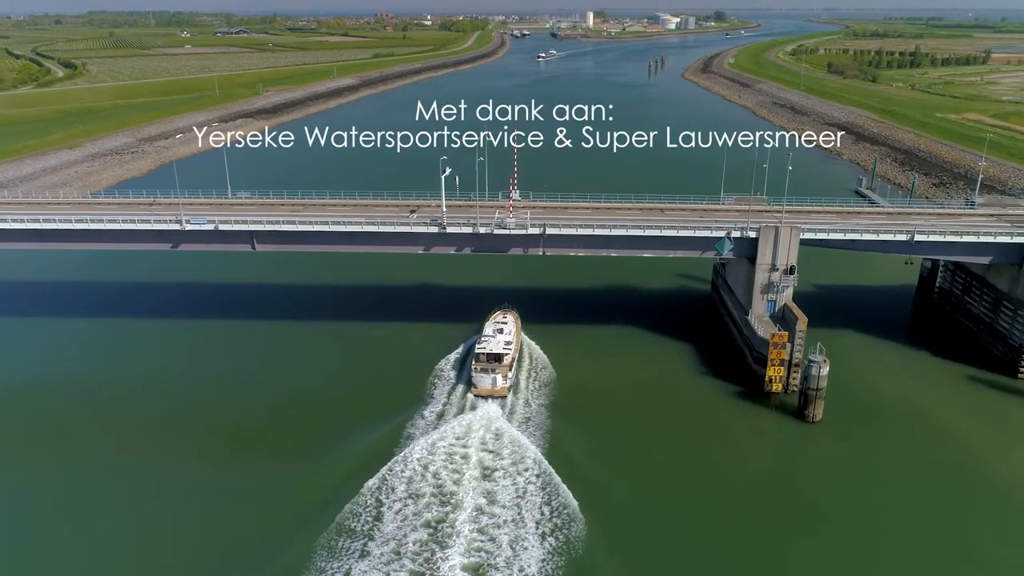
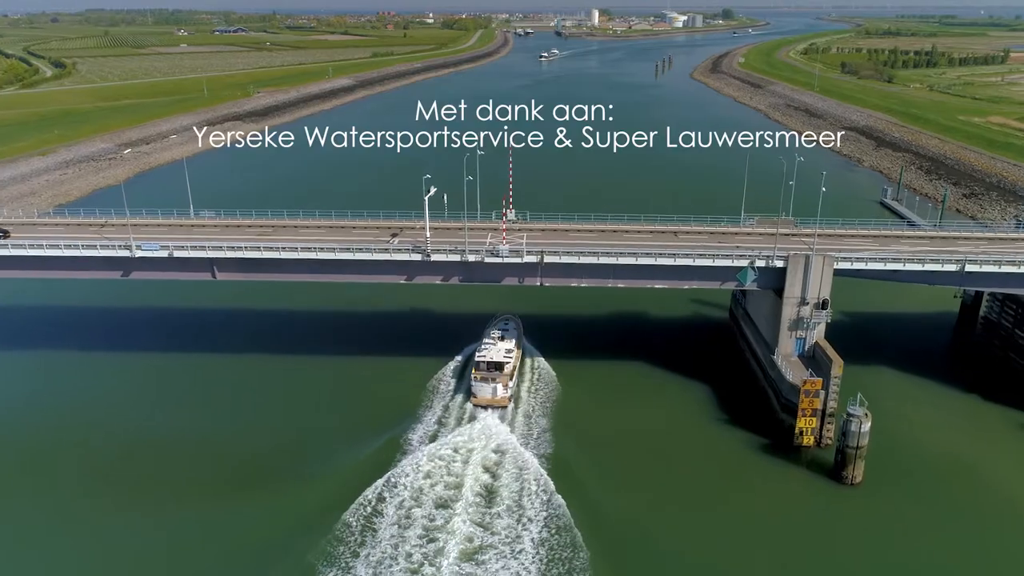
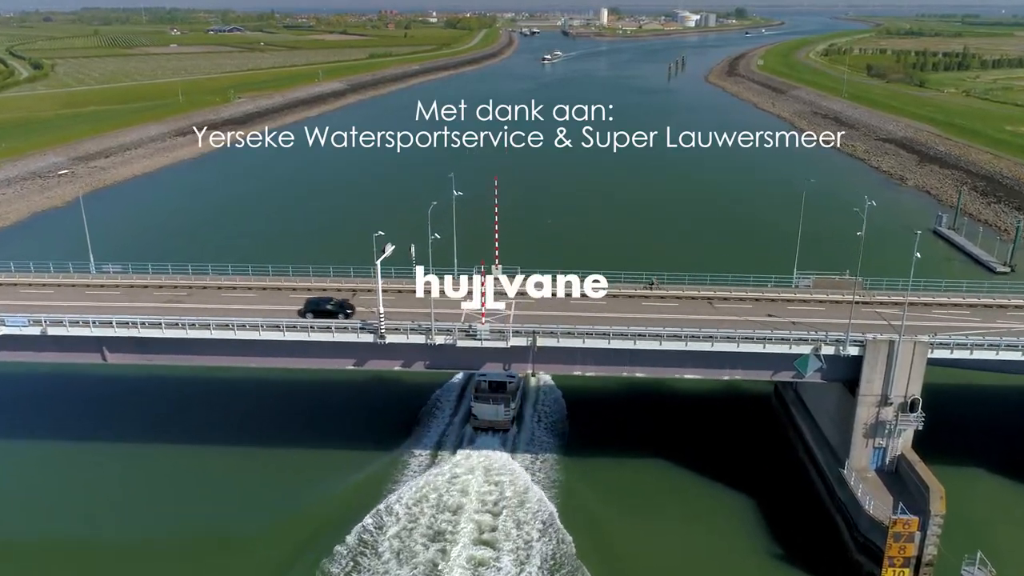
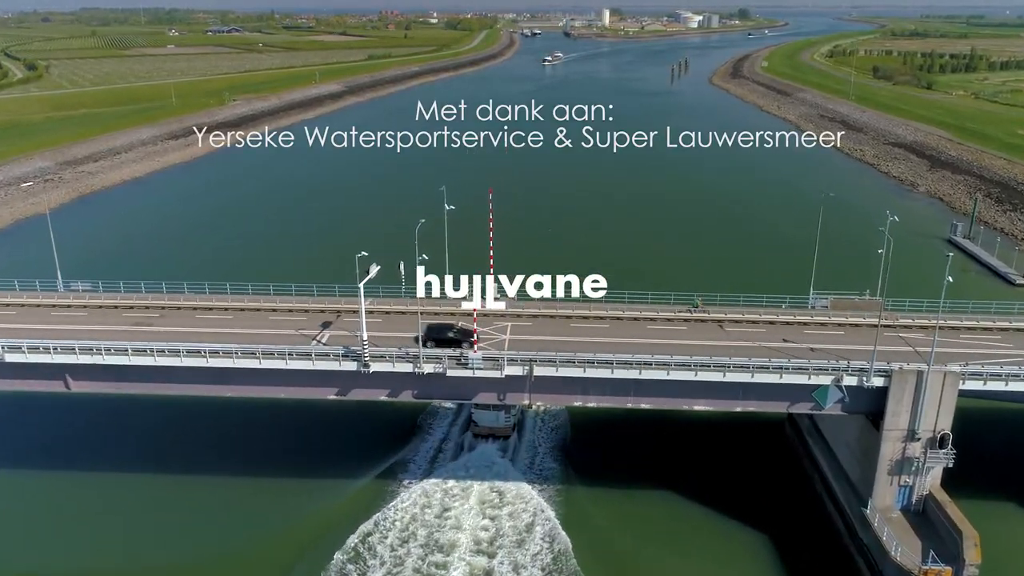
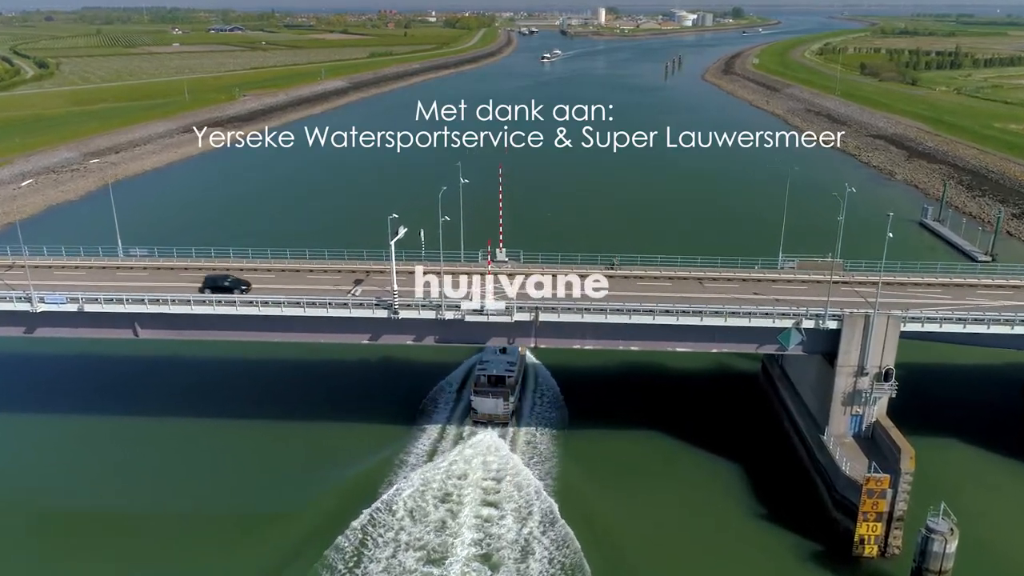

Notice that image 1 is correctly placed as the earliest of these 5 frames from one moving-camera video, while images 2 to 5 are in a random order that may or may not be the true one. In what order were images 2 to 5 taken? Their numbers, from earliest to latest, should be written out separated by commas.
2, 5, 3, 4
